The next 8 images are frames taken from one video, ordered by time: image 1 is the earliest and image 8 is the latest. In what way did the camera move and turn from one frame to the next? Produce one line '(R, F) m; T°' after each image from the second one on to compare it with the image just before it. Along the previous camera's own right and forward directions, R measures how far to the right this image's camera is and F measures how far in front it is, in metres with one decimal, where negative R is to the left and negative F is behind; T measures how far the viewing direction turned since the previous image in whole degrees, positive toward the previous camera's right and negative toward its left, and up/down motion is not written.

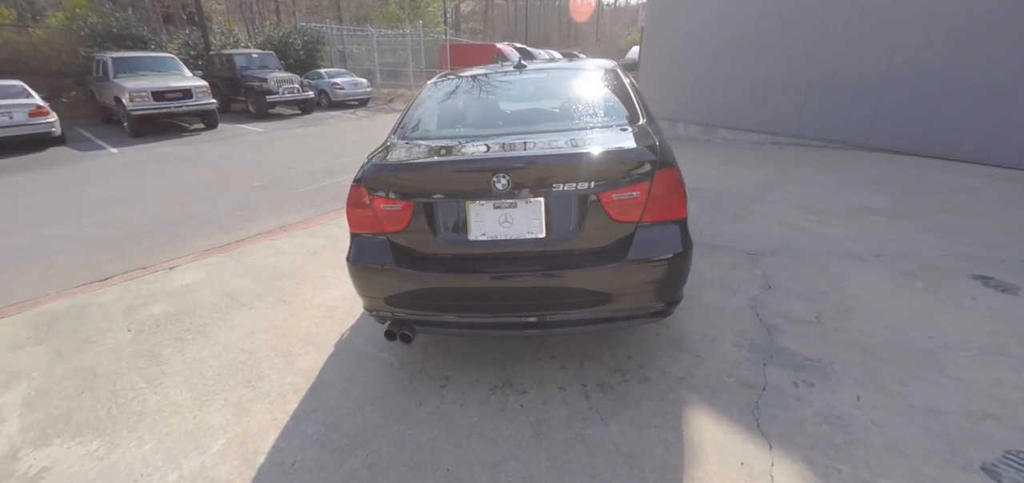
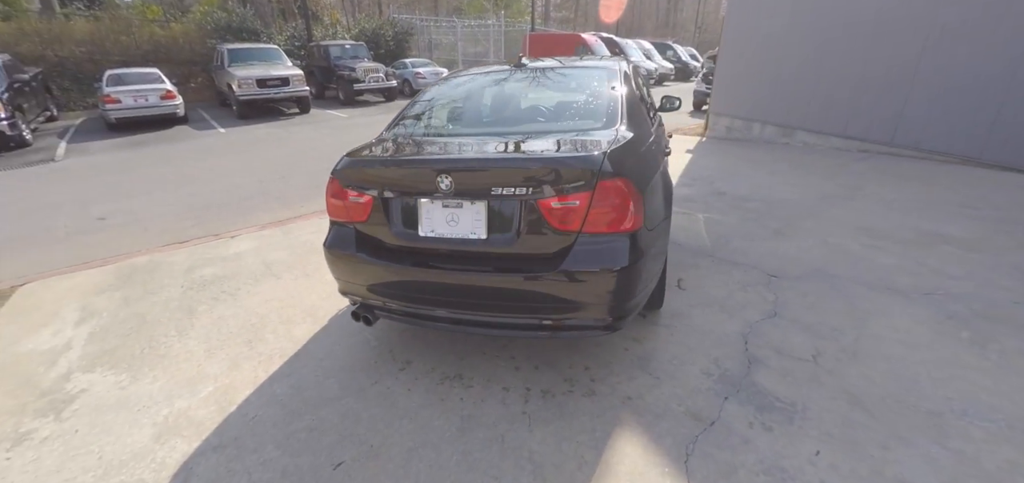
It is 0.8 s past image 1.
(+0.7, 0.0) m; -12°
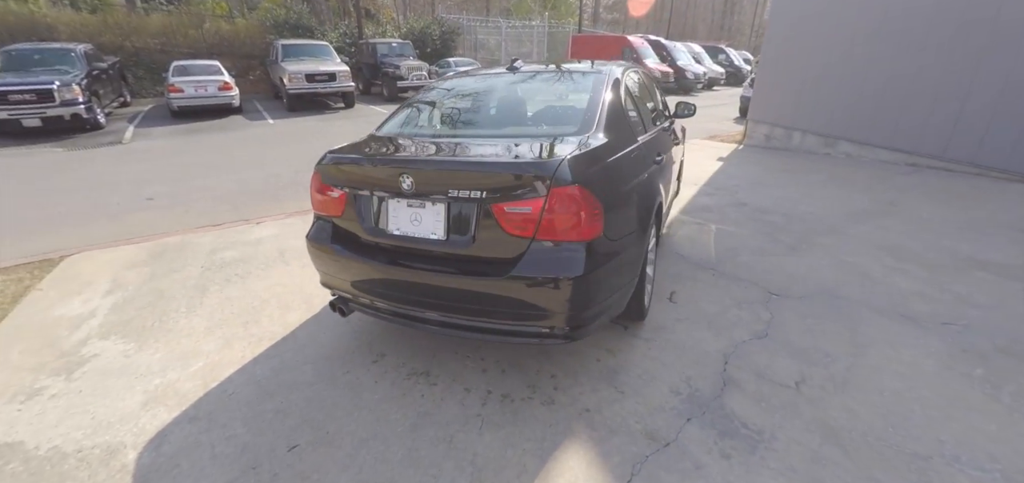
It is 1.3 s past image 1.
(+0.4, 0.0) m; -6°
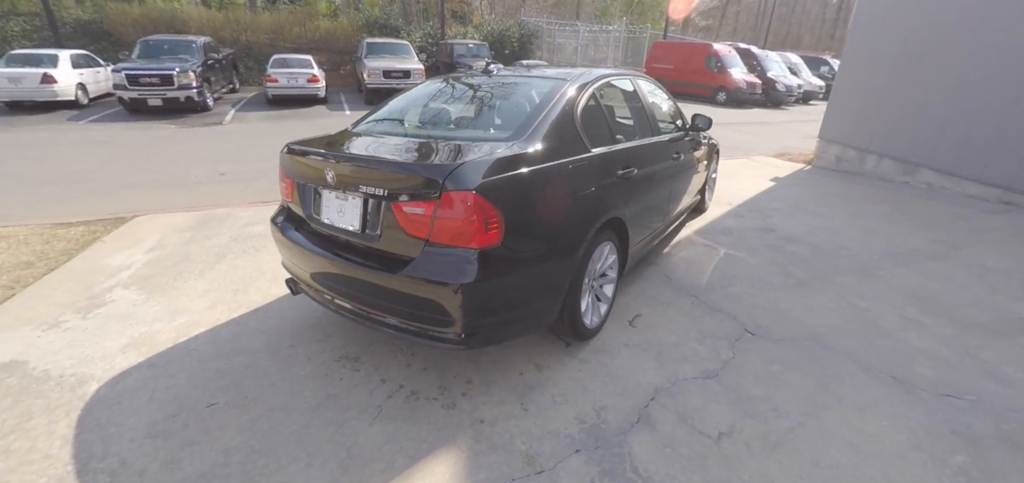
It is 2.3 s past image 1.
(+0.9, +0.1) m; -11°
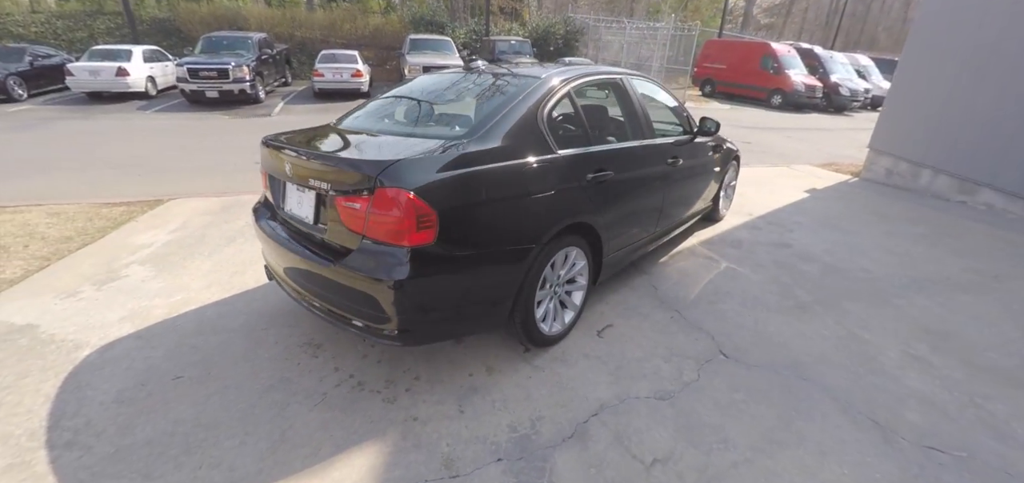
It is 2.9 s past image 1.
(+0.5, +0.1) m; -7°
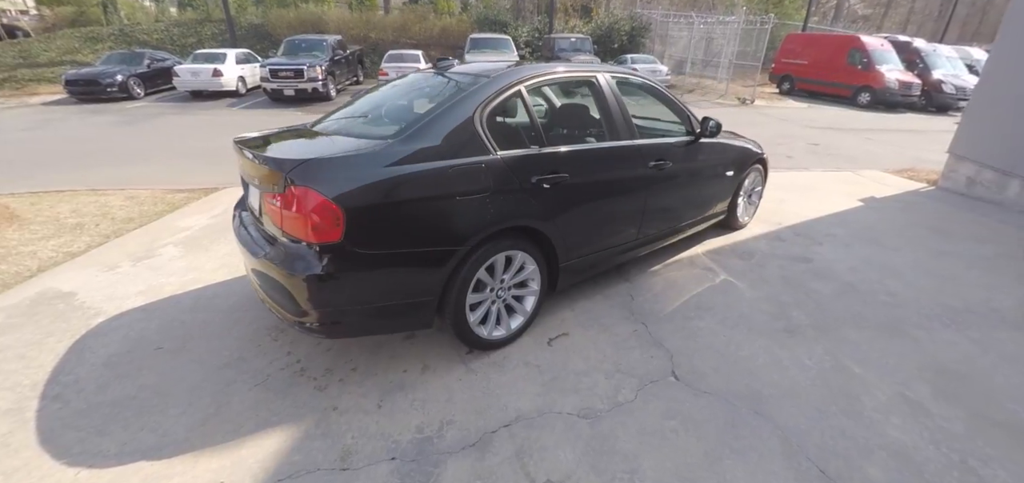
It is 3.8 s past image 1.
(+0.8, +0.1) m; -10°
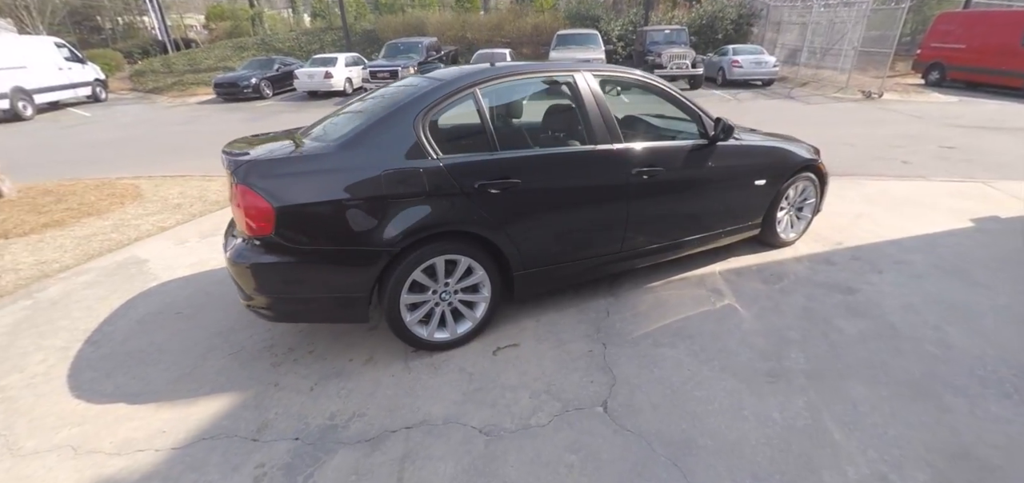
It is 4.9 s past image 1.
(+0.9, +0.2) m; -14°
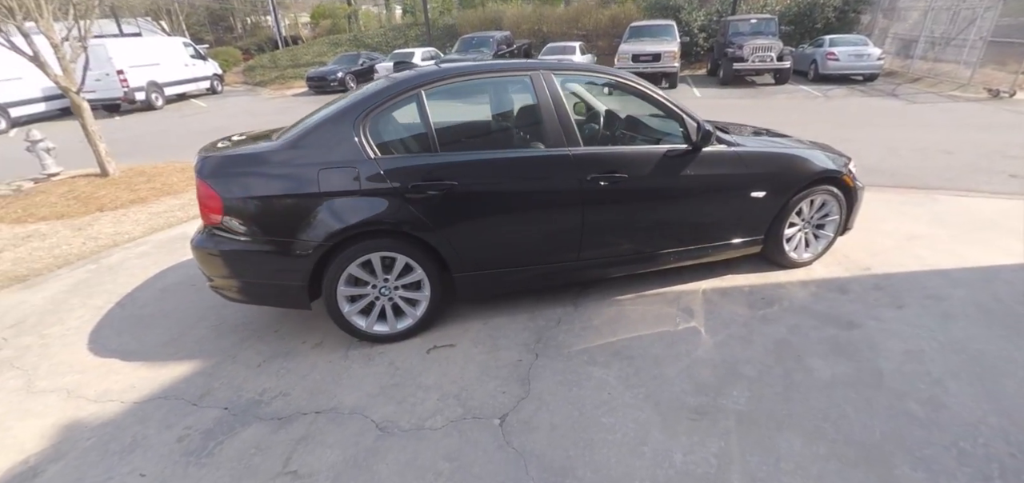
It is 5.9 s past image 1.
(+0.8, +0.1) m; -11°
